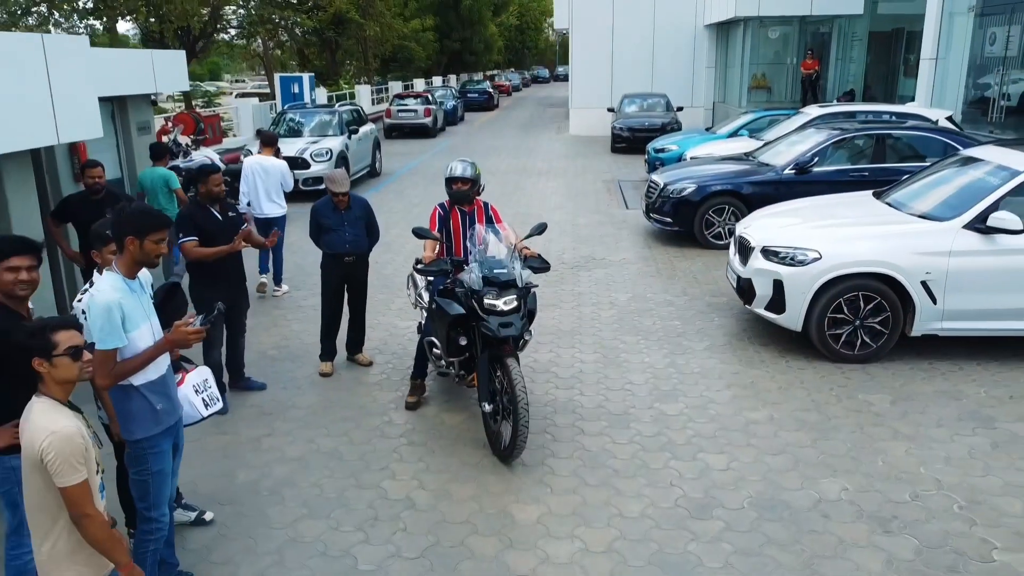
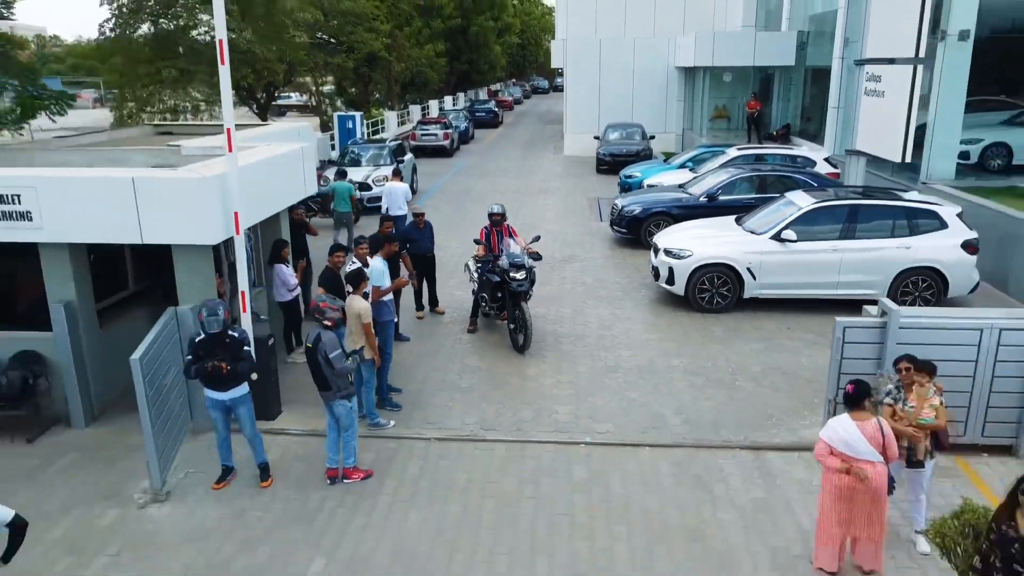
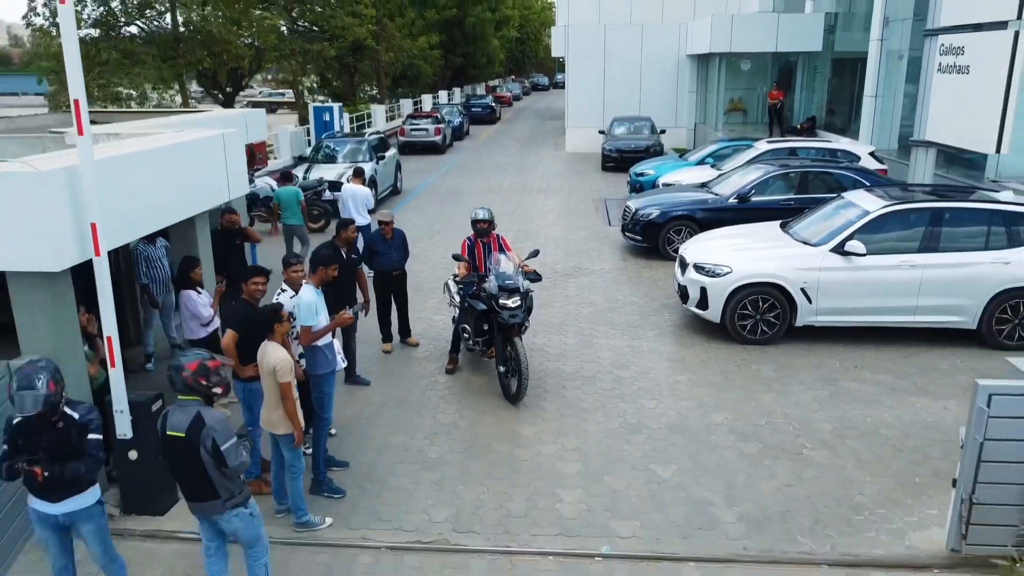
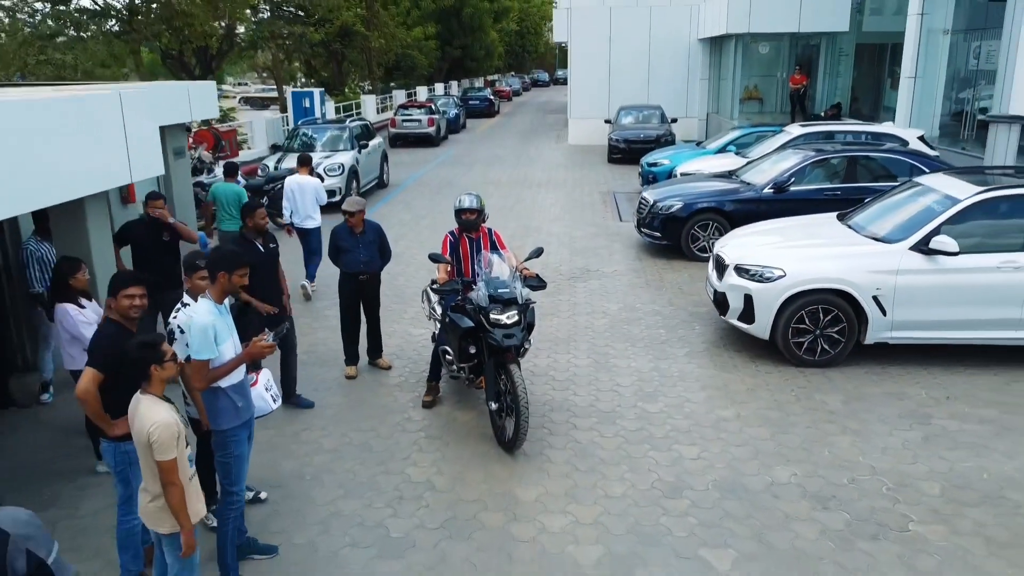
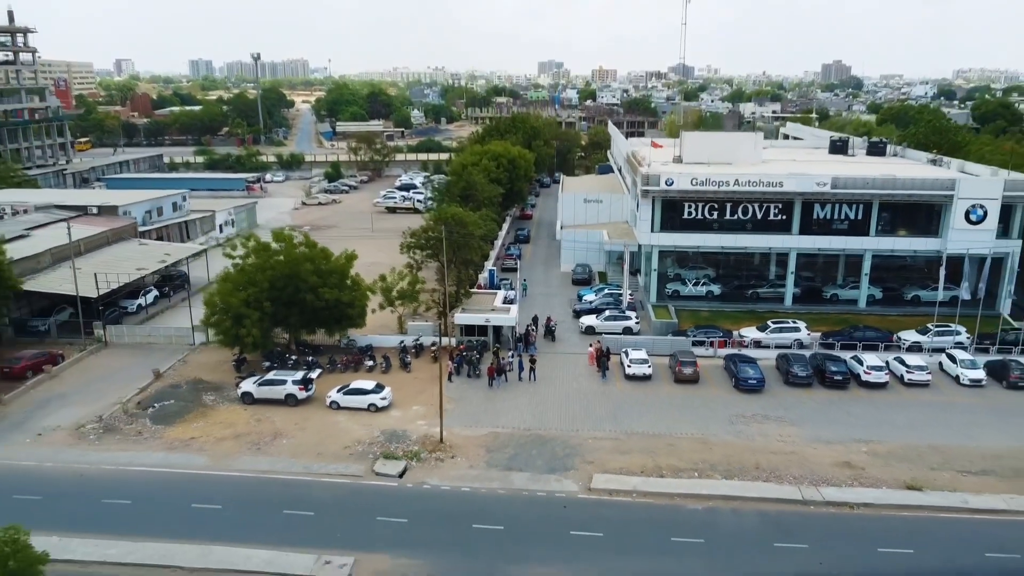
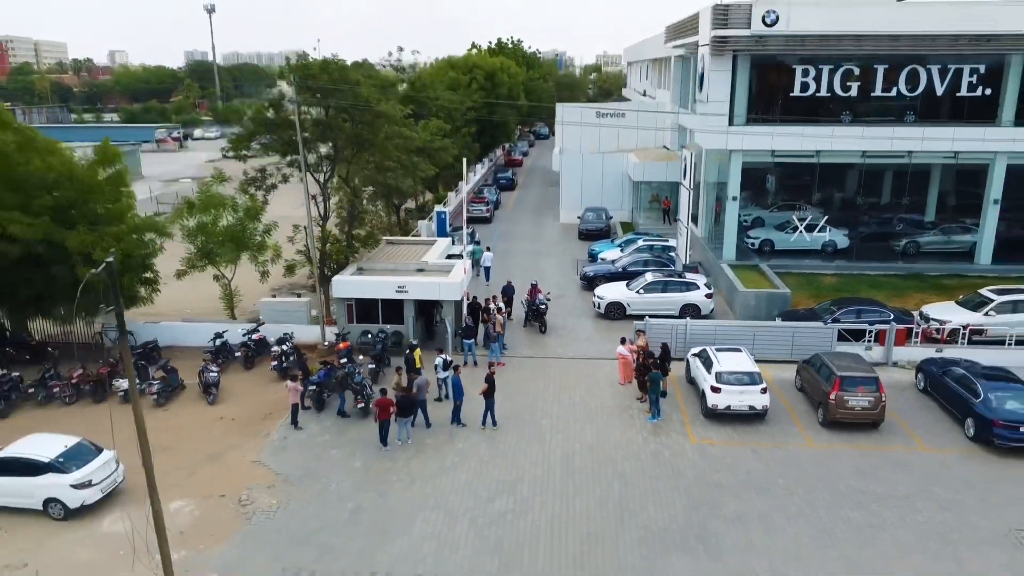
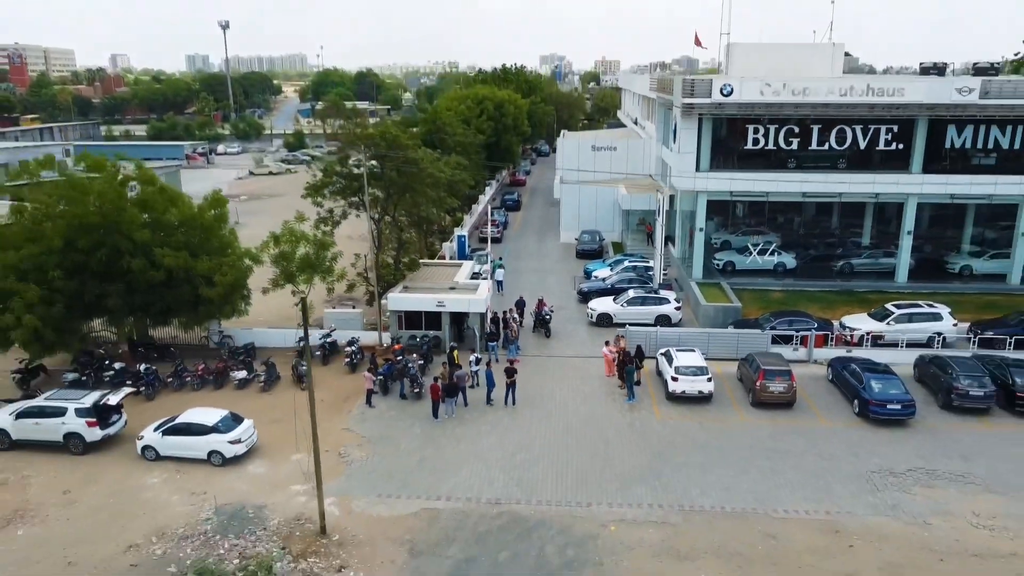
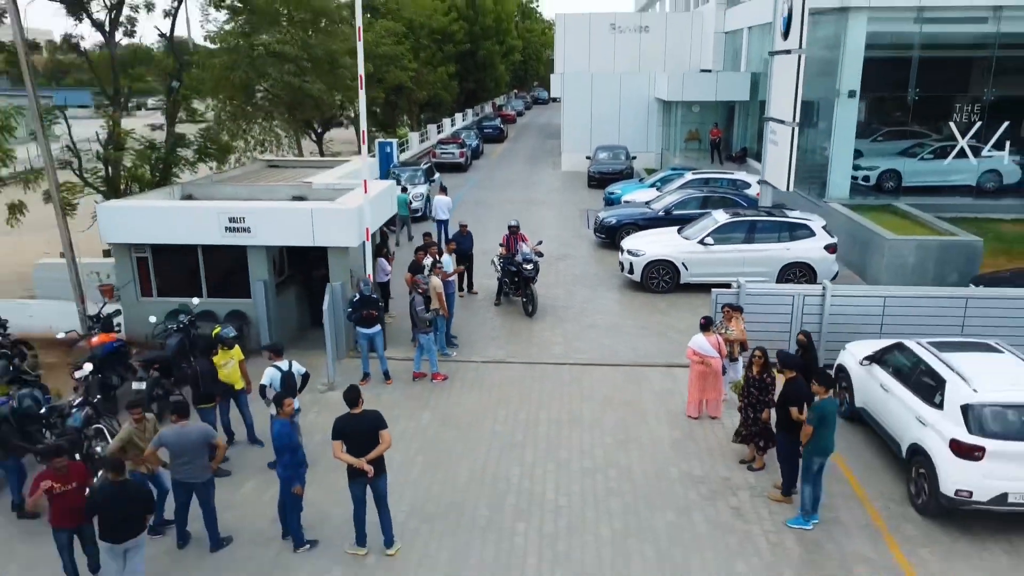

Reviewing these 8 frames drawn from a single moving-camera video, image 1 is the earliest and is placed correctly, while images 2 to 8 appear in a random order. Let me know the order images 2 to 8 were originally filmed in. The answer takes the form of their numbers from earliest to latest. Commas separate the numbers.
4, 3, 2, 8, 6, 7, 5
